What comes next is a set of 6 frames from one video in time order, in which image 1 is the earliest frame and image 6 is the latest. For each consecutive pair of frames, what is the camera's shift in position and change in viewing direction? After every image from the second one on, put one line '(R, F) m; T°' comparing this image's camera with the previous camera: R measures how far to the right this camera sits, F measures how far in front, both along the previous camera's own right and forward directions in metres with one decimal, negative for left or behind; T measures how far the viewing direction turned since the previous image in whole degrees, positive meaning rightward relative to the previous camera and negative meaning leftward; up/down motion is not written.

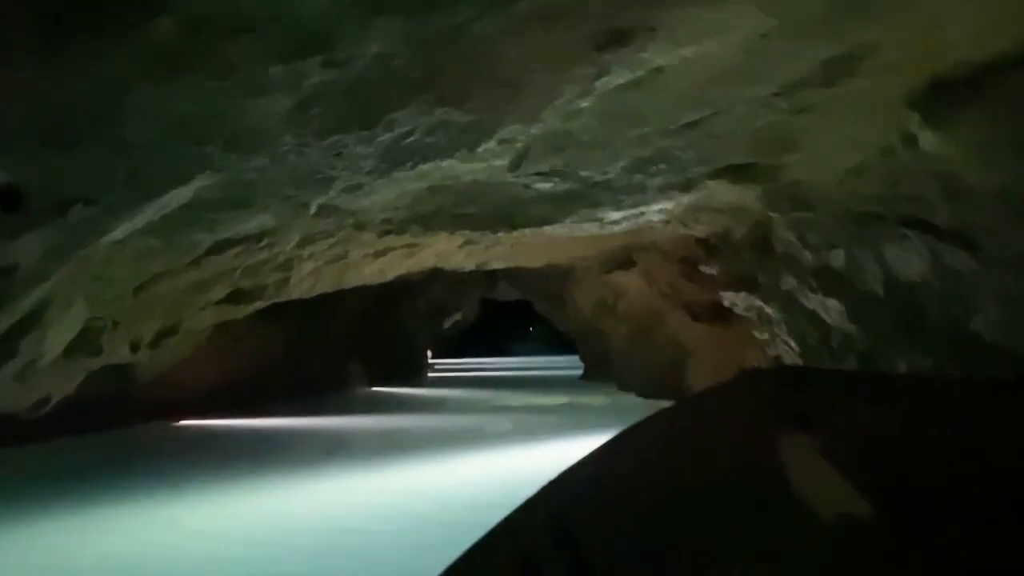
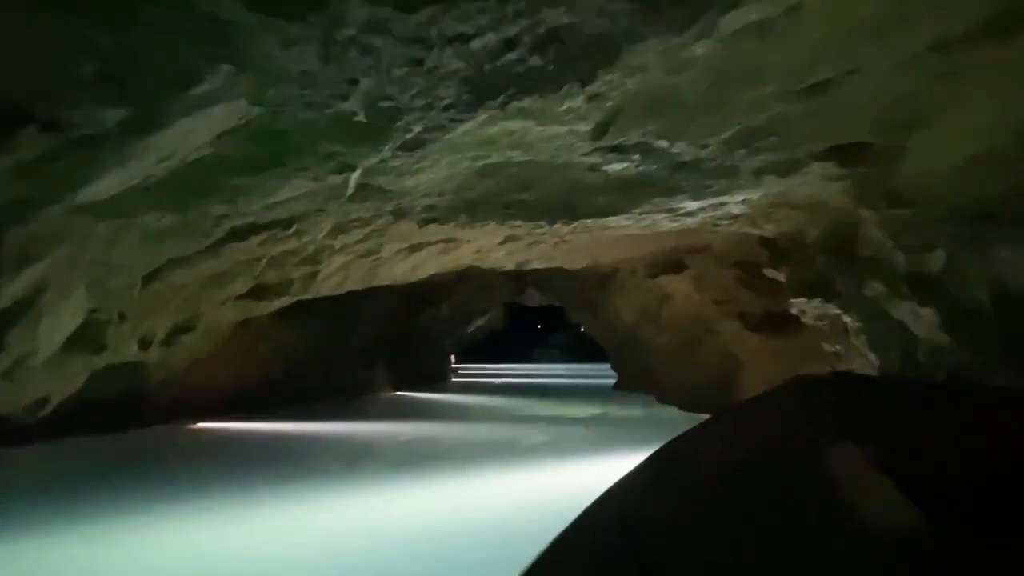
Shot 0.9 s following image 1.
(-0.1, +0.4) m; -1°
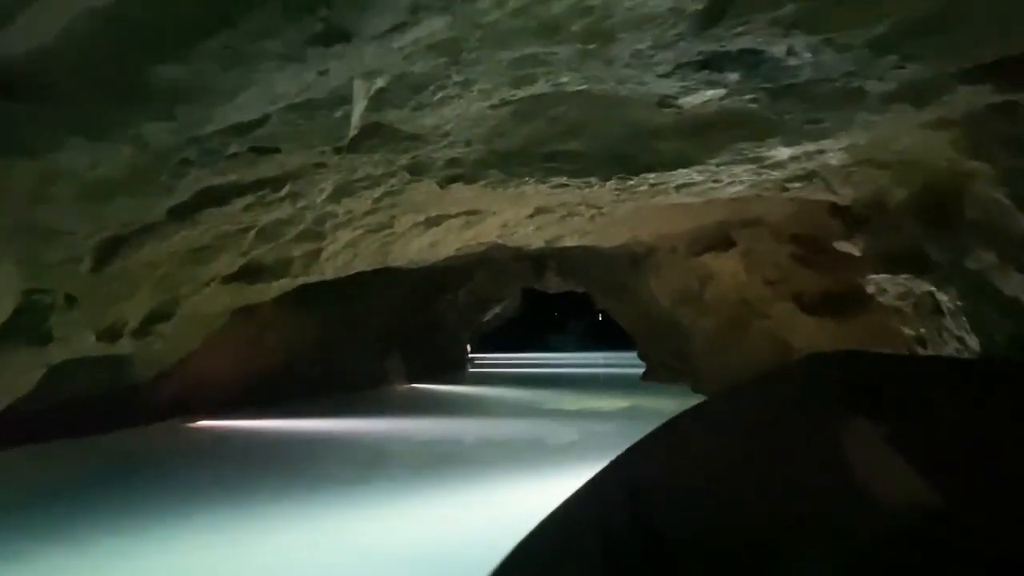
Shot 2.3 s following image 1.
(-0.1, +0.6) m; -1°
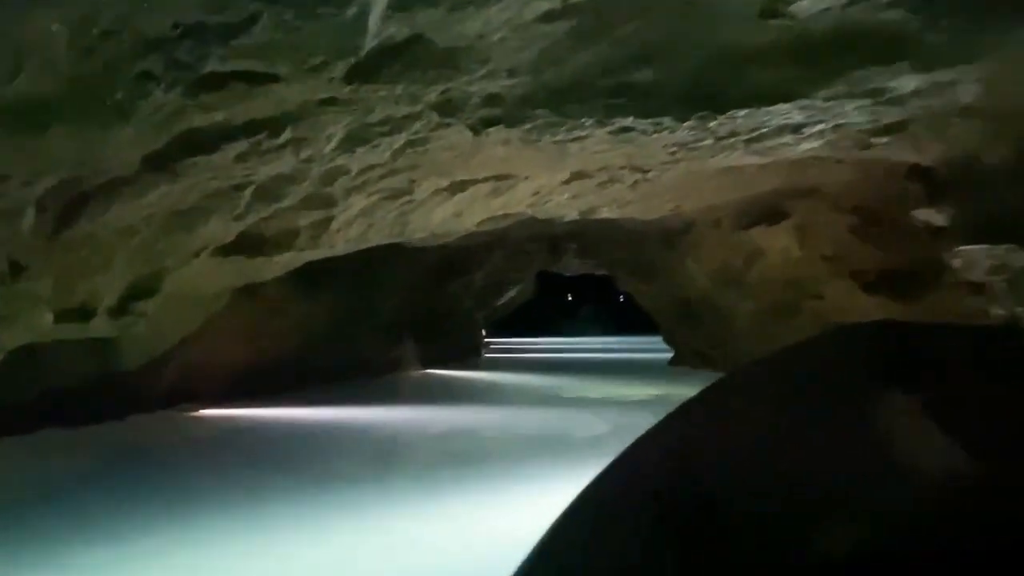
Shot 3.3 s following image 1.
(-0.1, +0.5) m; -1°
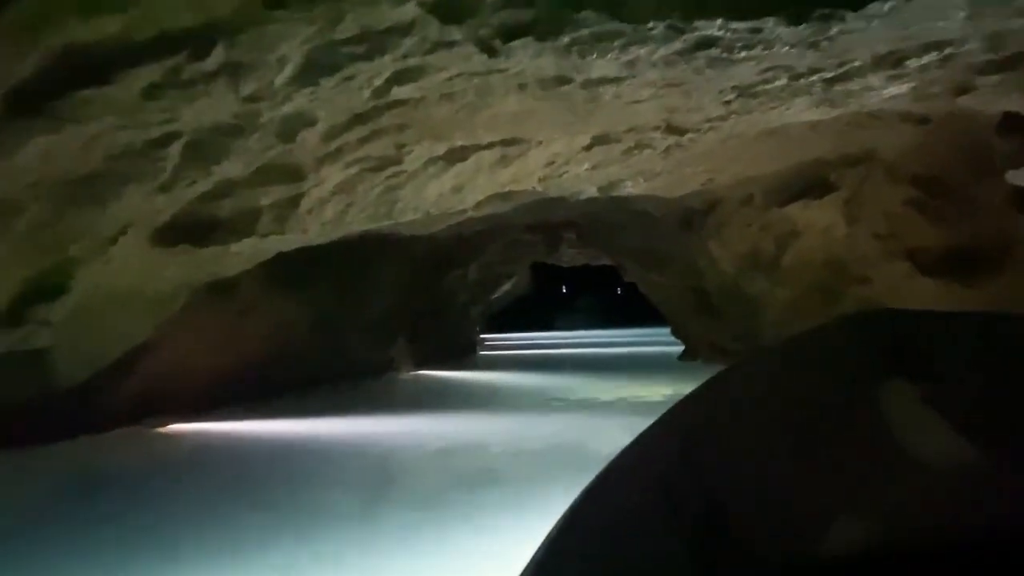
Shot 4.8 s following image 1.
(-0.1, +0.7) m; +1°
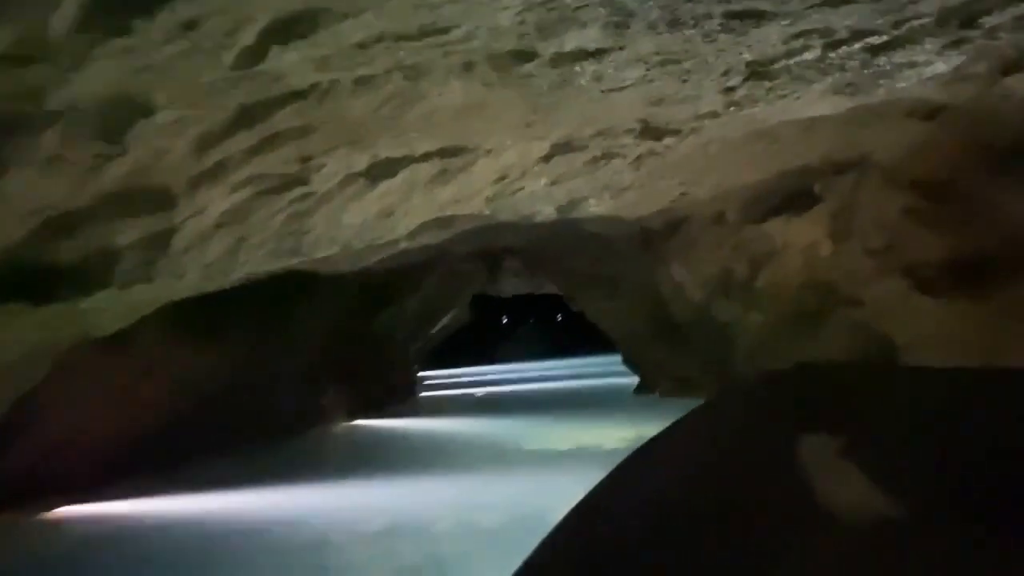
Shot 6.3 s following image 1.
(0.0, +0.6) m; +4°
